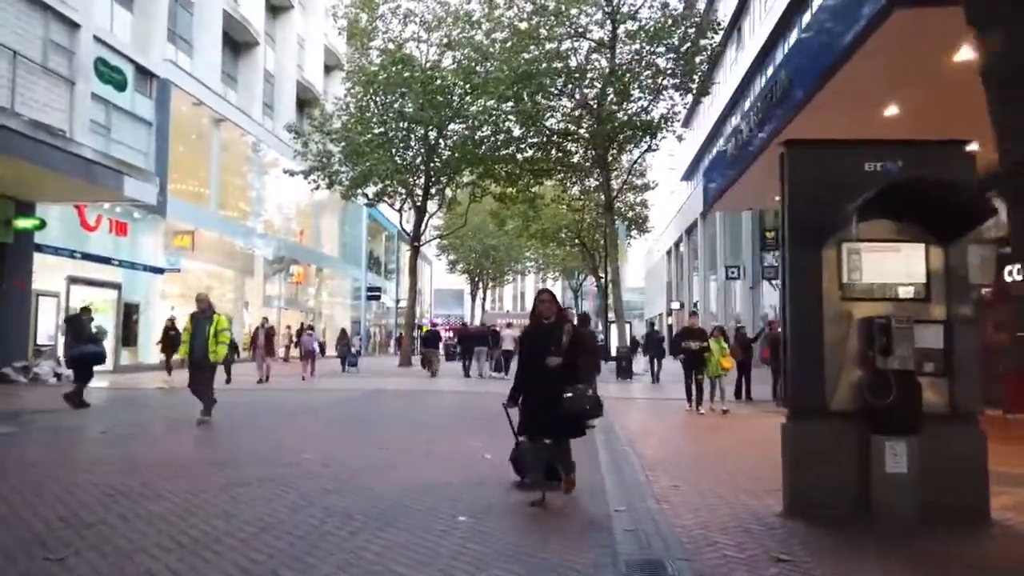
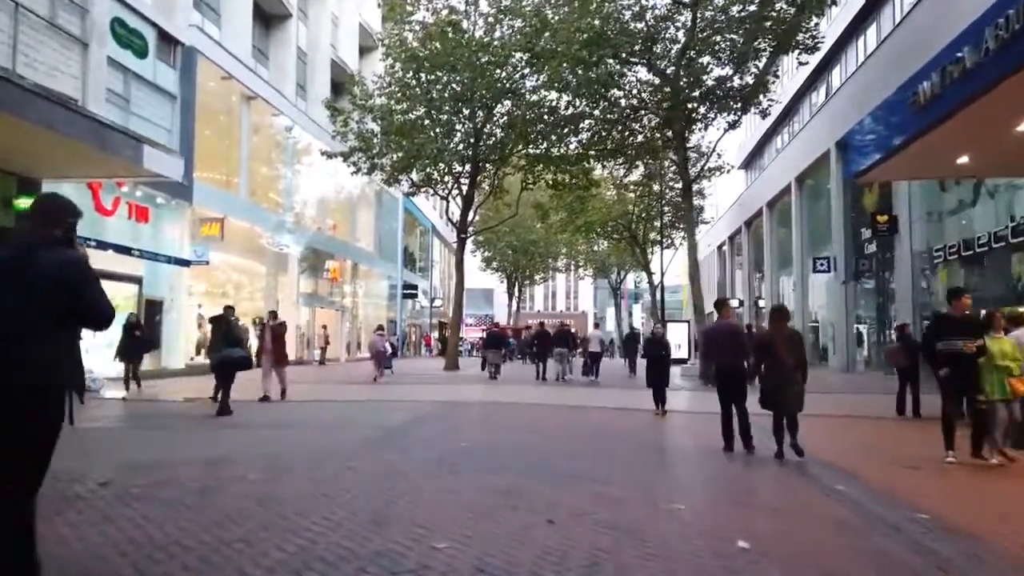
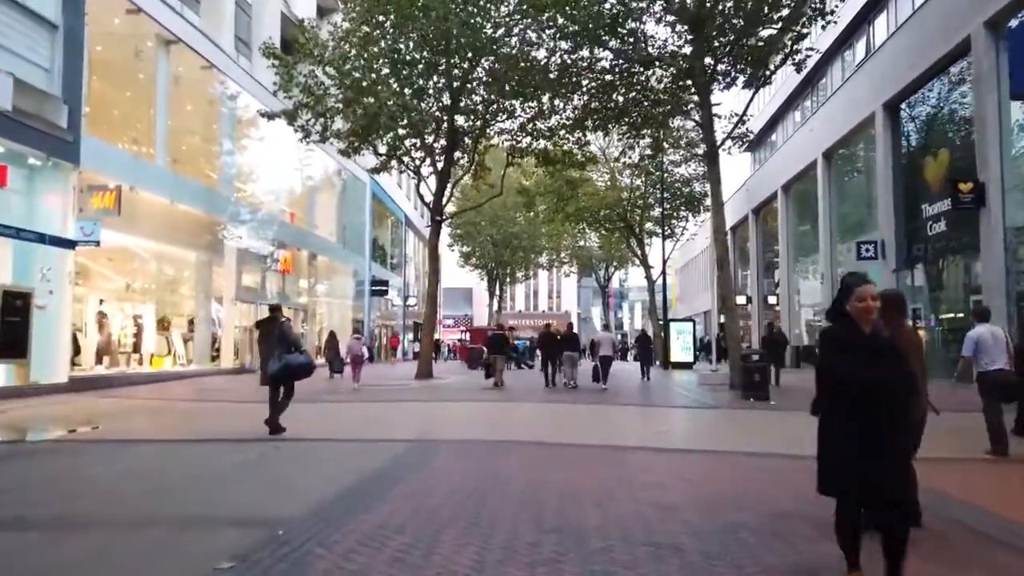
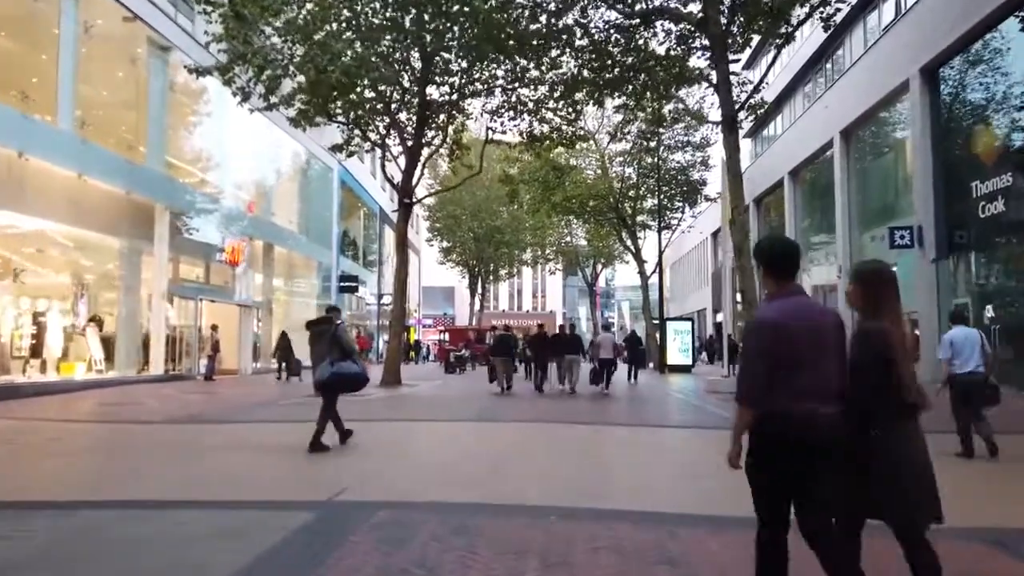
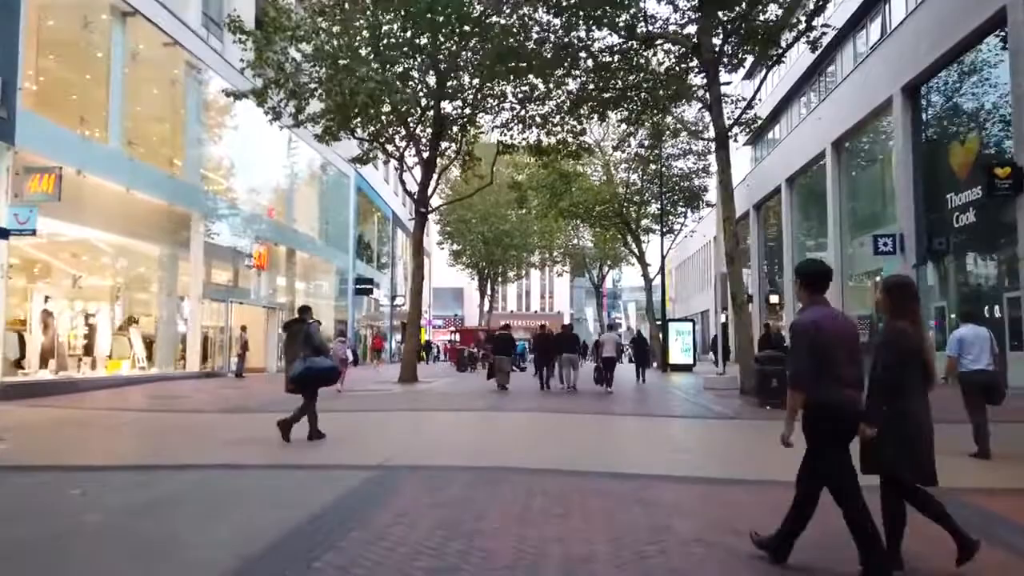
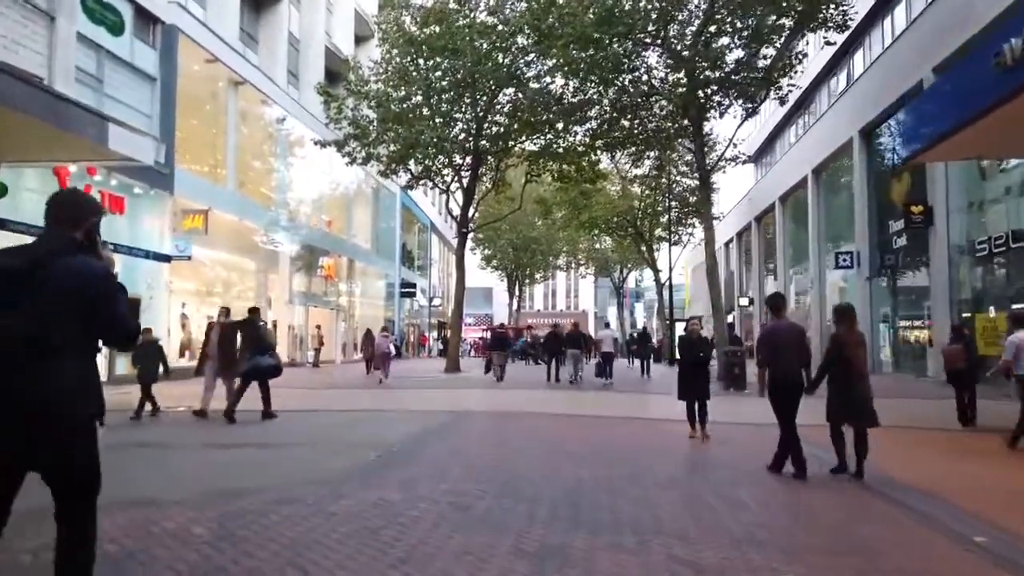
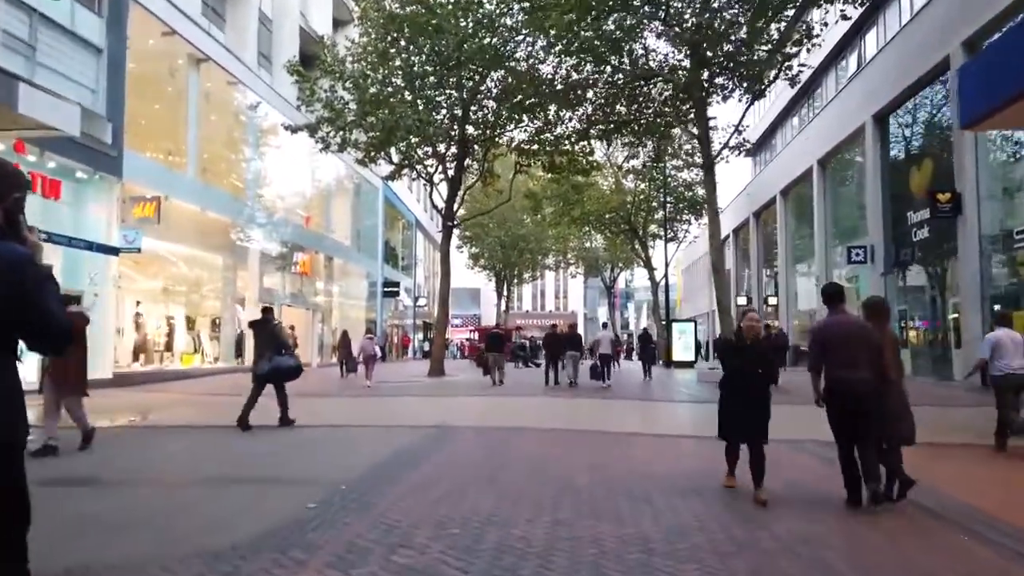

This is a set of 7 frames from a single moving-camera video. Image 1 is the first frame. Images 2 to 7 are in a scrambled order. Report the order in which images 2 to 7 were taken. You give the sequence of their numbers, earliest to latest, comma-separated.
2, 6, 7, 3, 5, 4
